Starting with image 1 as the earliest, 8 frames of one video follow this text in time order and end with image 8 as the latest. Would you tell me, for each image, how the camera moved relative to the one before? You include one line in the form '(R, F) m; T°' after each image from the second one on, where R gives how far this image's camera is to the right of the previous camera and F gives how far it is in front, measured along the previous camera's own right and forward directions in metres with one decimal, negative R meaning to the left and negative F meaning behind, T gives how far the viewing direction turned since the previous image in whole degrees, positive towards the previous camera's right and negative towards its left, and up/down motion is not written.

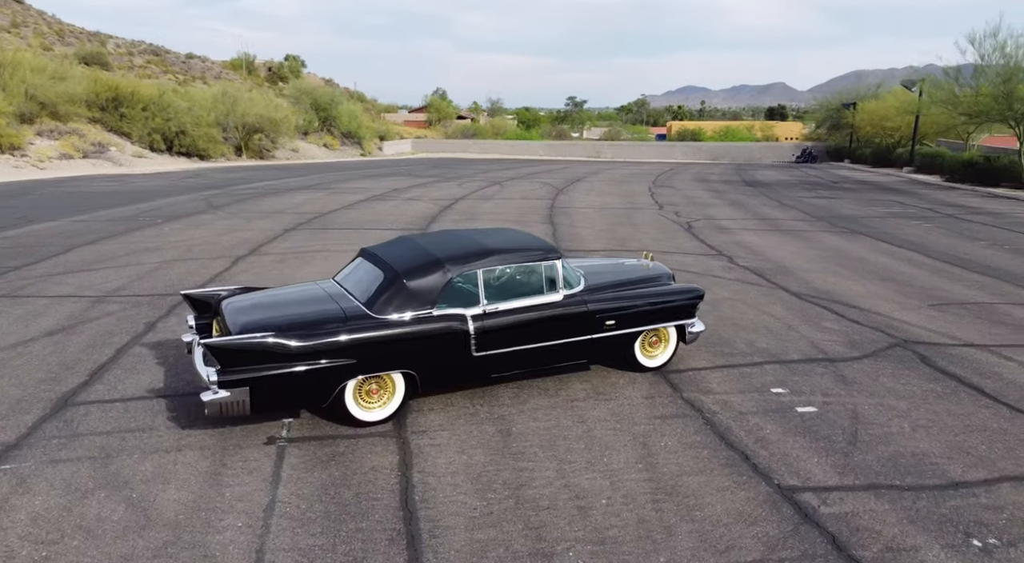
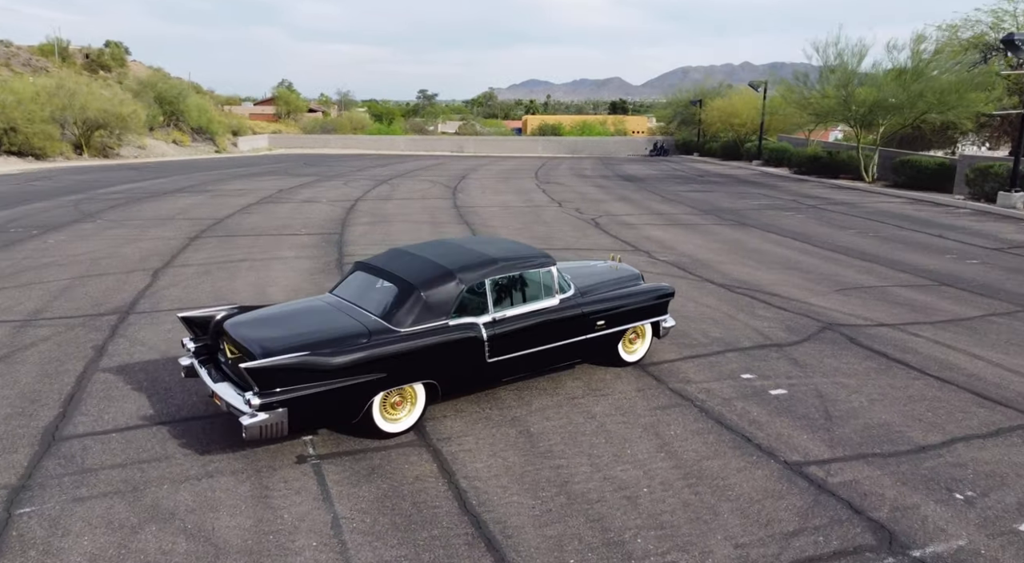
(-1.1, -0.1) m; +10°
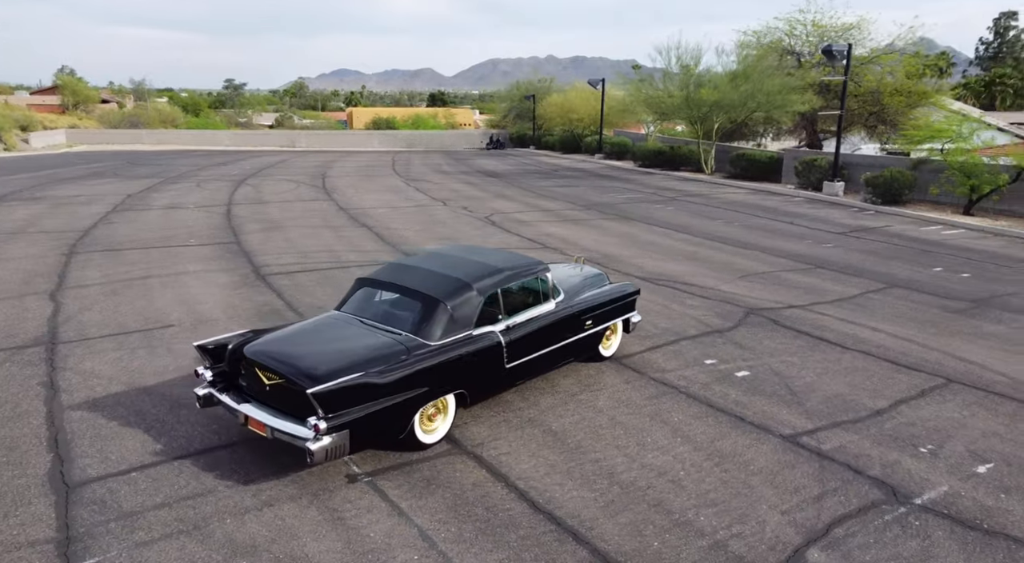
(-1.4, -0.1) m; +12°
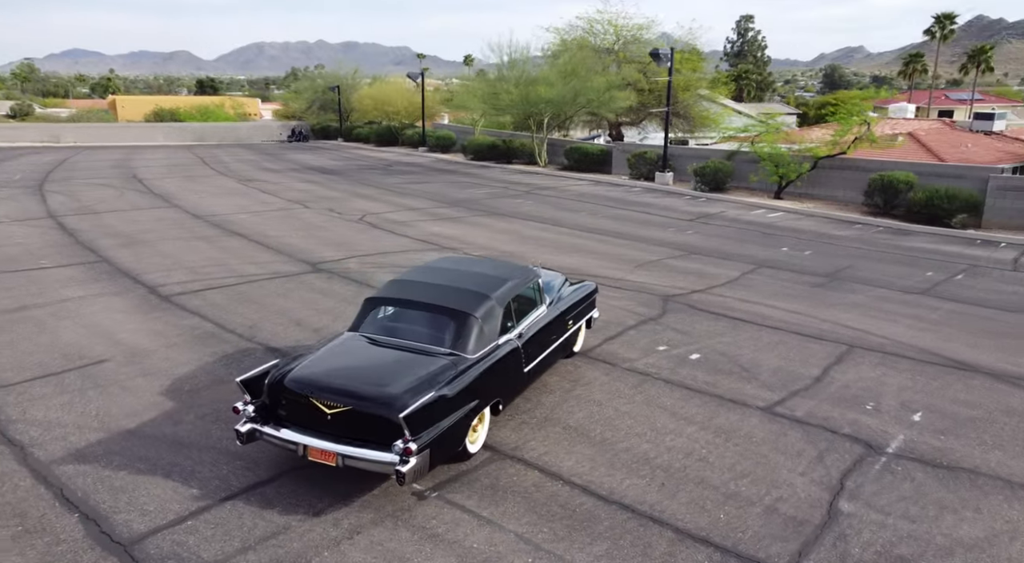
(-1.7, 0.0) m; +14°
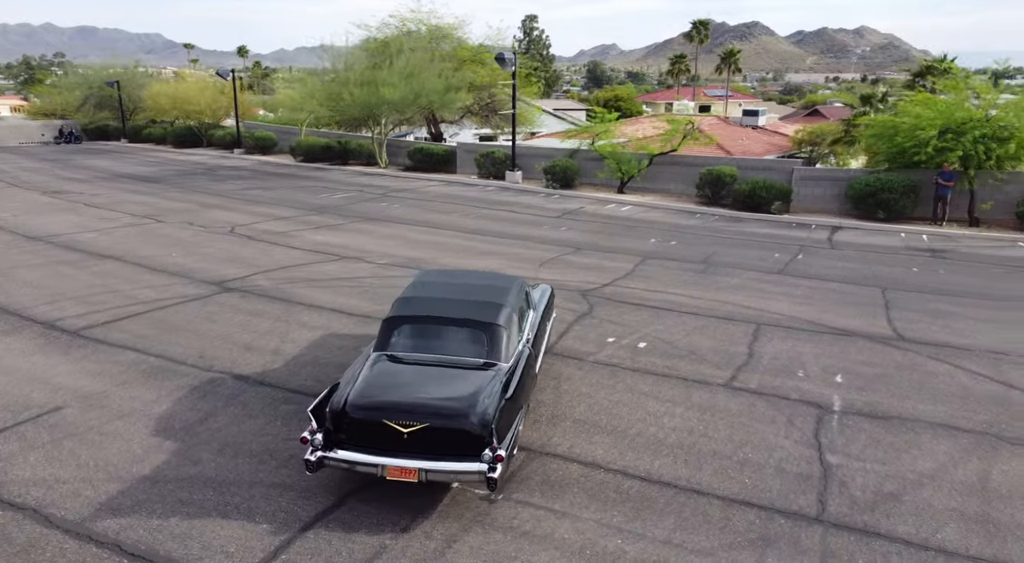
(-1.7, -0.2) m; +14°
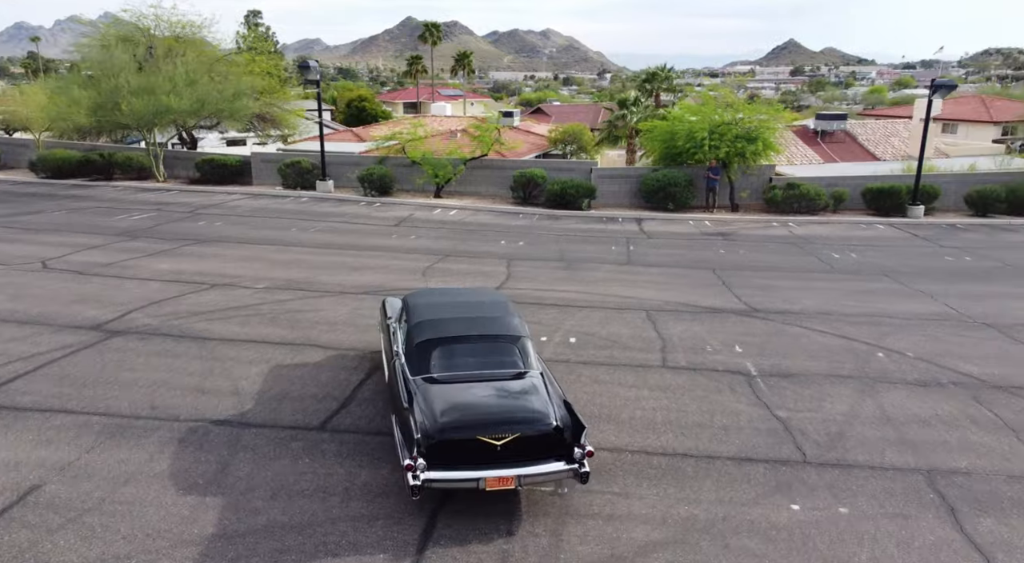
(-2.2, -0.2) m; +18°
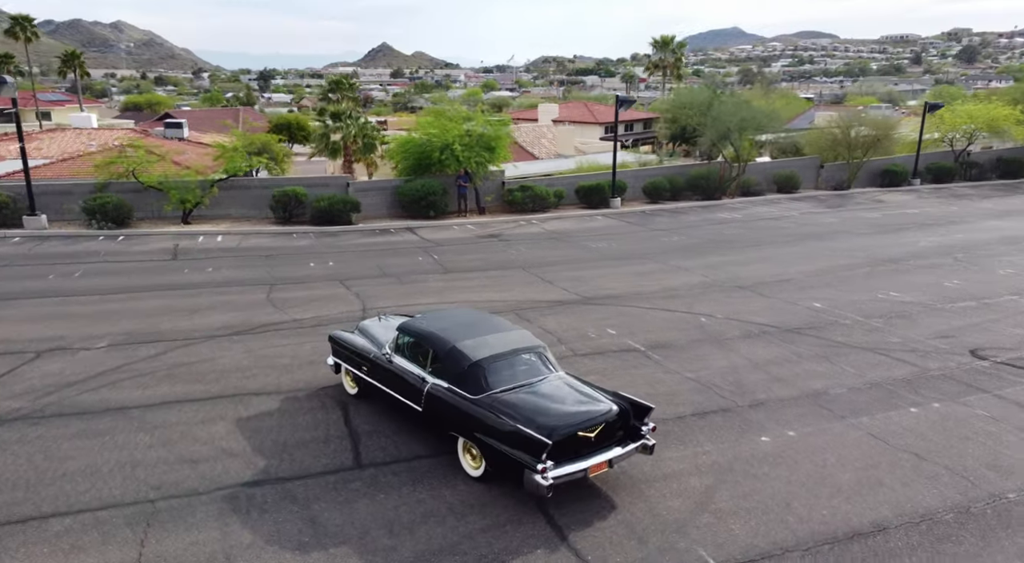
(-3.2, -0.1) m; +24°
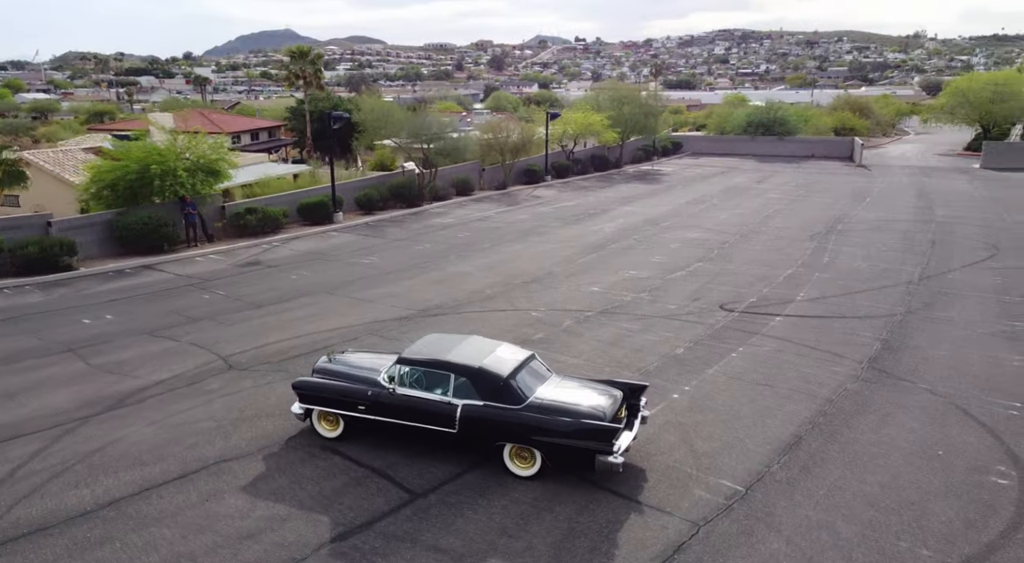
(-3.7, -0.2) m; +26°
